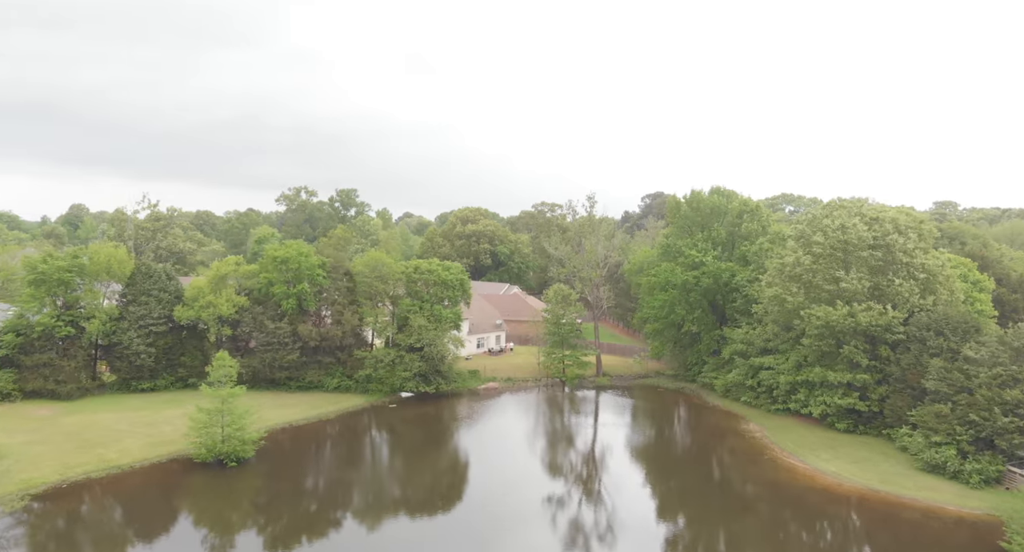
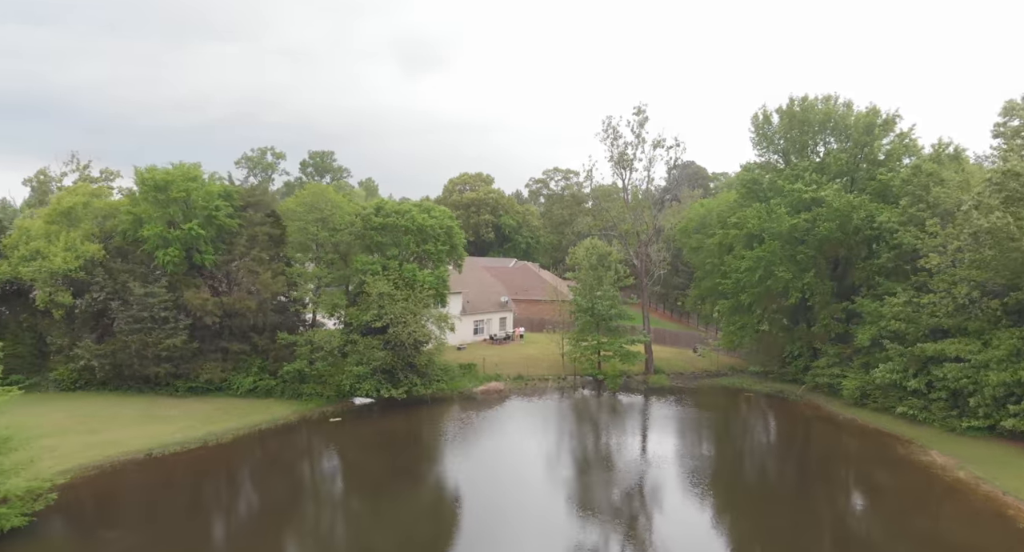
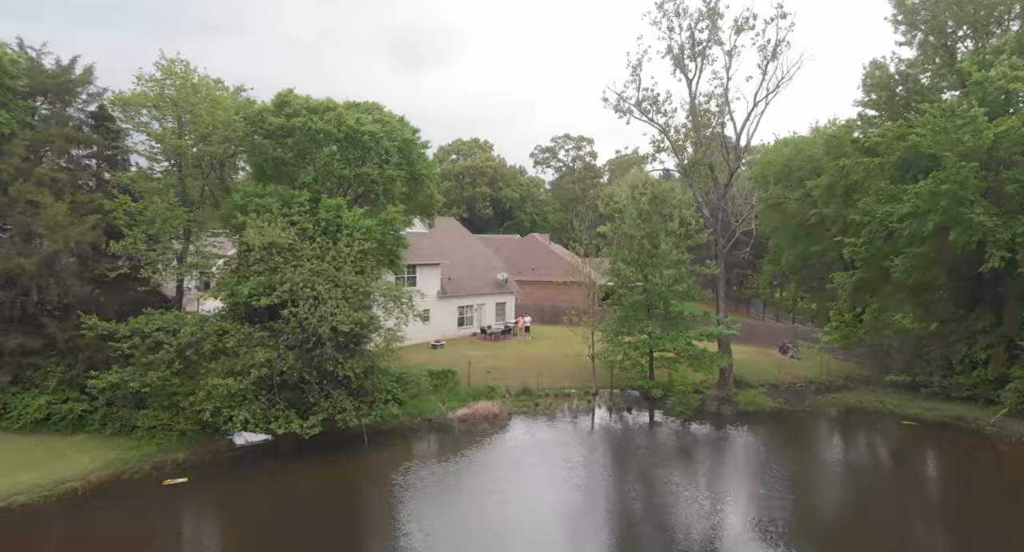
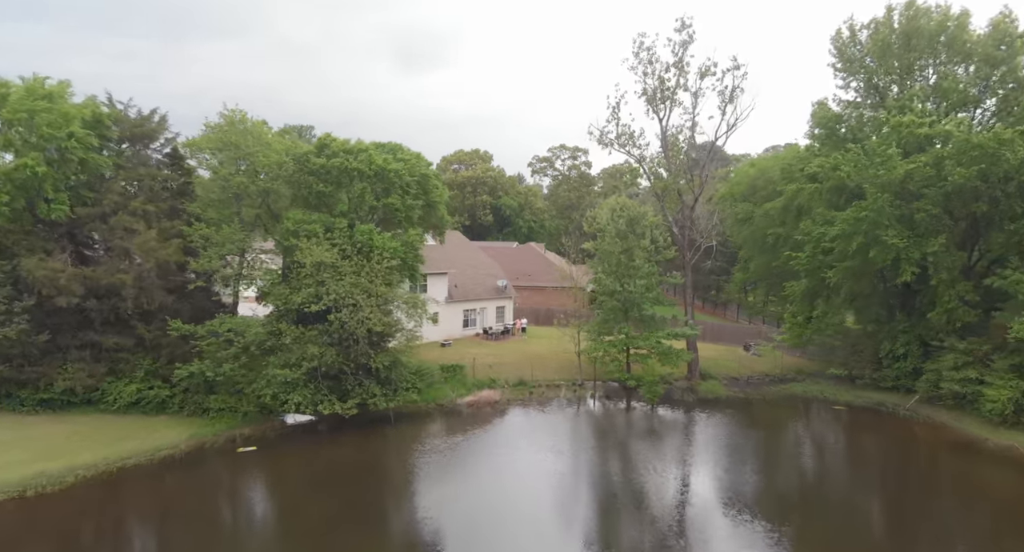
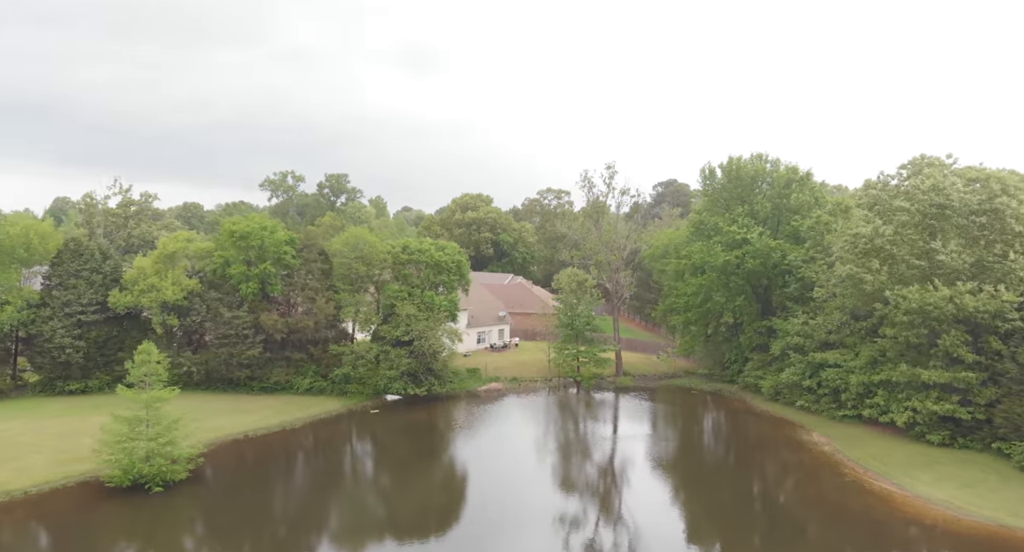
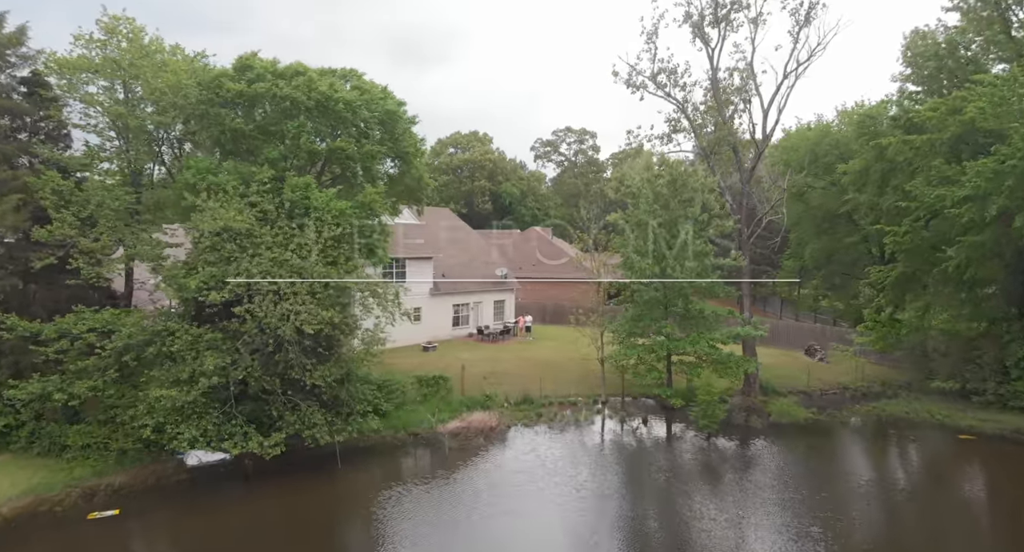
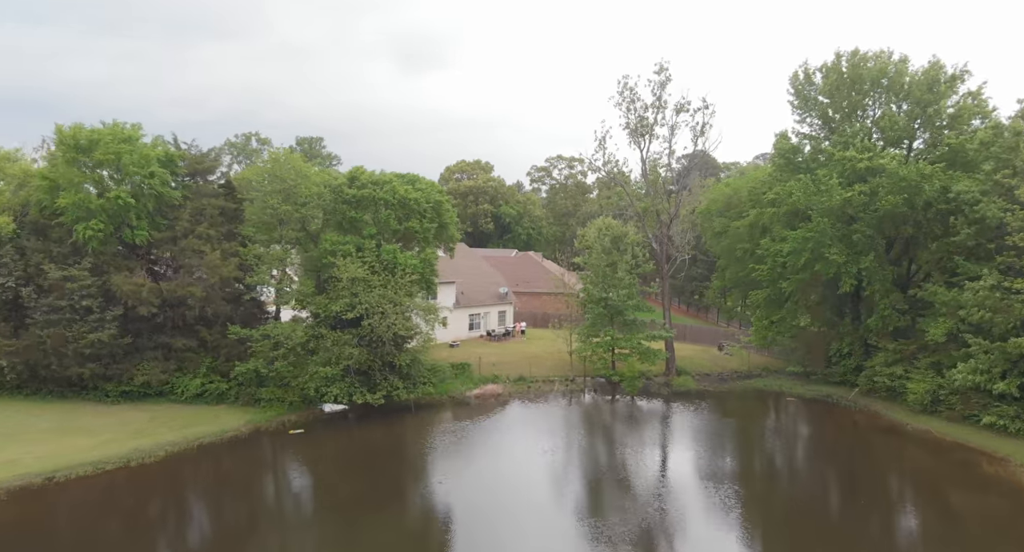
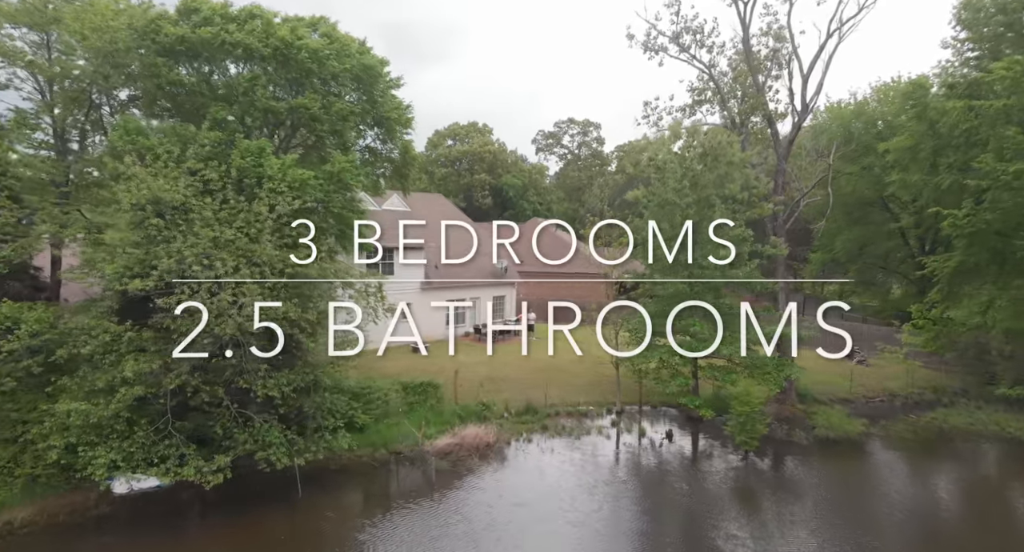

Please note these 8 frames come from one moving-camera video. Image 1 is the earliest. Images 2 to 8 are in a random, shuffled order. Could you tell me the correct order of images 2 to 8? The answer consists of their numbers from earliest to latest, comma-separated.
5, 2, 7, 4, 3, 6, 8
